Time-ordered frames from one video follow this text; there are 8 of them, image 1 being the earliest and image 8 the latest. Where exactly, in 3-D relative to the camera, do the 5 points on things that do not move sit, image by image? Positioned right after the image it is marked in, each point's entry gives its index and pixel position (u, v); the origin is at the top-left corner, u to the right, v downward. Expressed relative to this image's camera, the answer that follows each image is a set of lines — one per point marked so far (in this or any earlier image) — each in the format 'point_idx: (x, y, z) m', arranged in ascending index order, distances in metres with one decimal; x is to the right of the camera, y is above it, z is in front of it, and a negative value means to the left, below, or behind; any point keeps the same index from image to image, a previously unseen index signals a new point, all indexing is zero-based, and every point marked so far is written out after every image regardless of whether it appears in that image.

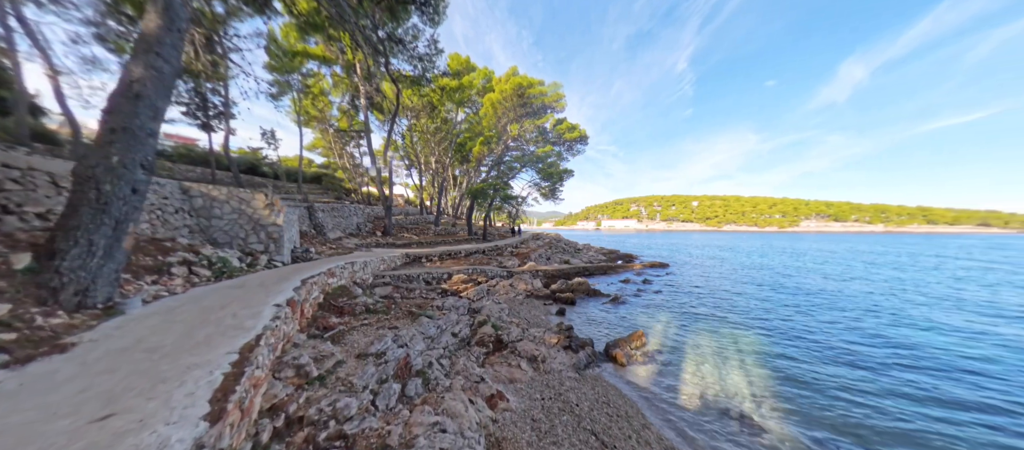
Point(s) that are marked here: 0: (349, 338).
0: (-3.5, -2.4, +5.2) m
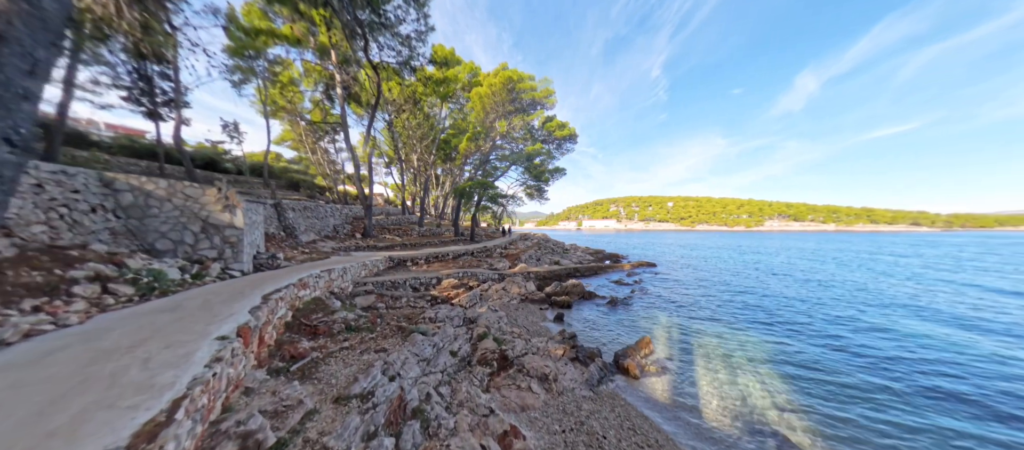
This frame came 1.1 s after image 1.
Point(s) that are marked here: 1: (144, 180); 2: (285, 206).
0: (-3.2, -2.5, +4.1) m
1: (-9.7, +1.2, +6.4) m
2: (-14.7, +1.3, +15.9) m
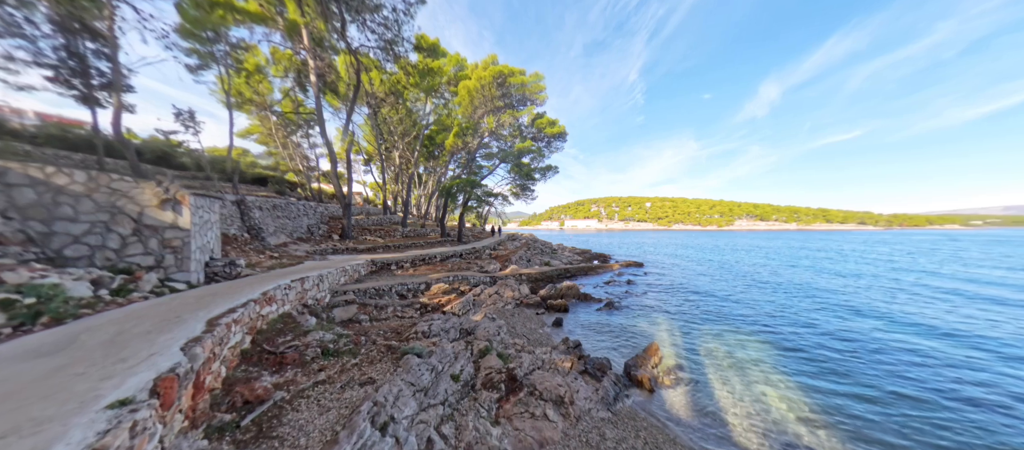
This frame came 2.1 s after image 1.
0: (-2.8, -2.5, +3.1) m
1: (-9.5, +1.1, +5.0) m
2: (-15.1, +1.2, +14.0) m
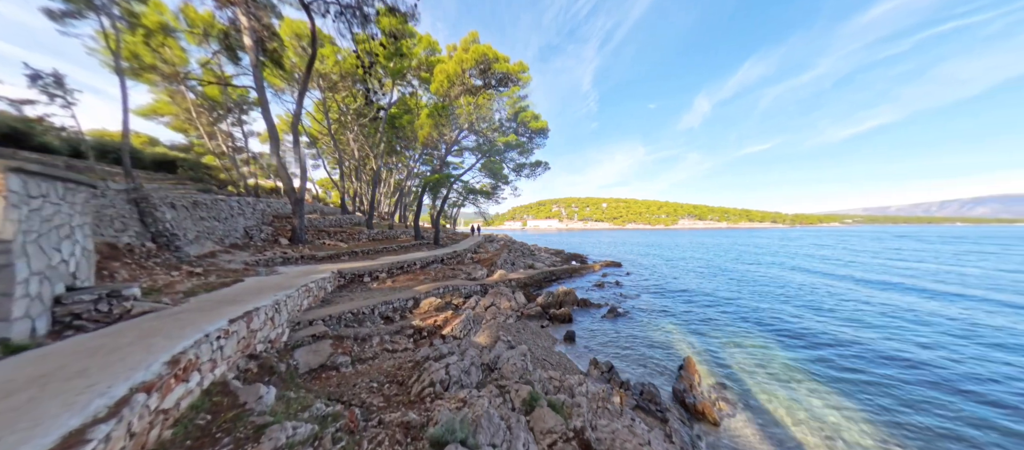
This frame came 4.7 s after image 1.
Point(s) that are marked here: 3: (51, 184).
0: (-1.2, -2.6, +1.0) m
1: (-8.1, +1.0, +2.0) m
2: (-14.9, +1.1, +10.1) m
3: (-8.1, +0.7, +4.2) m
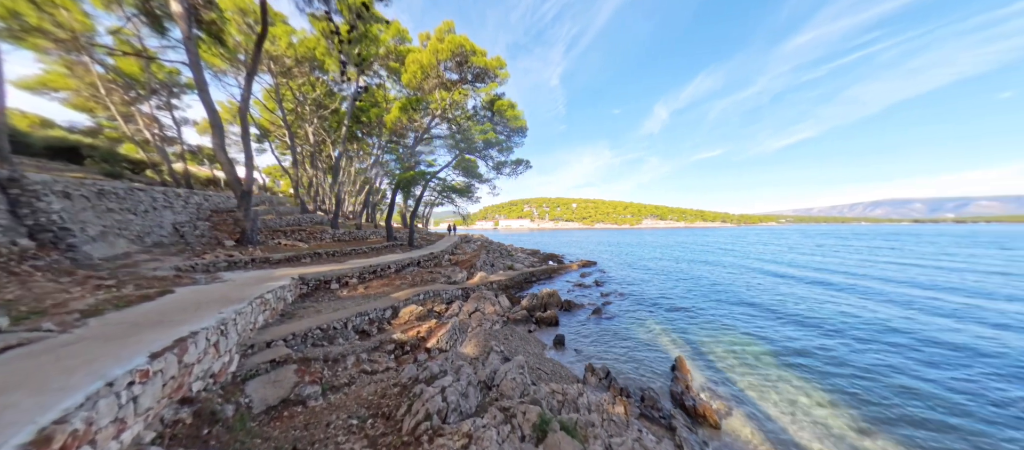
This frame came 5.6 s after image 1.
0: (-0.6, -2.7, +0.4) m
1: (-7.6, +0.9, +0.5) m
2: (-15.2, +1.0, +7.9) m
3: (-7.8, +0.6, +2.8) m
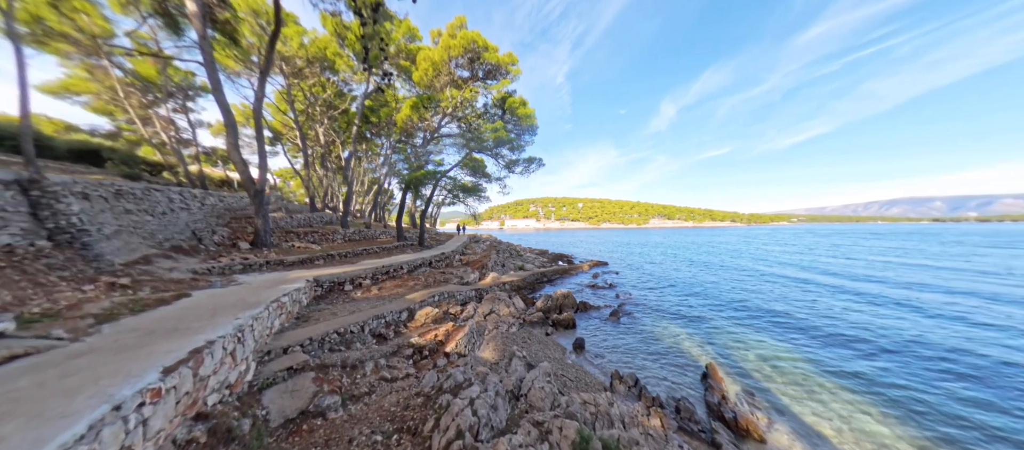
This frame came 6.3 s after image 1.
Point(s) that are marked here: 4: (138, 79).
0: (-0.1, -2.6, 0.0) m
1: (-7.1, +0.9, +0.3) m
2: (-14.6, +1.0, +7.9) m
3: (-7.2, +0.6, +2.6) m
4: (-24.8, +9.7, +16.1) m
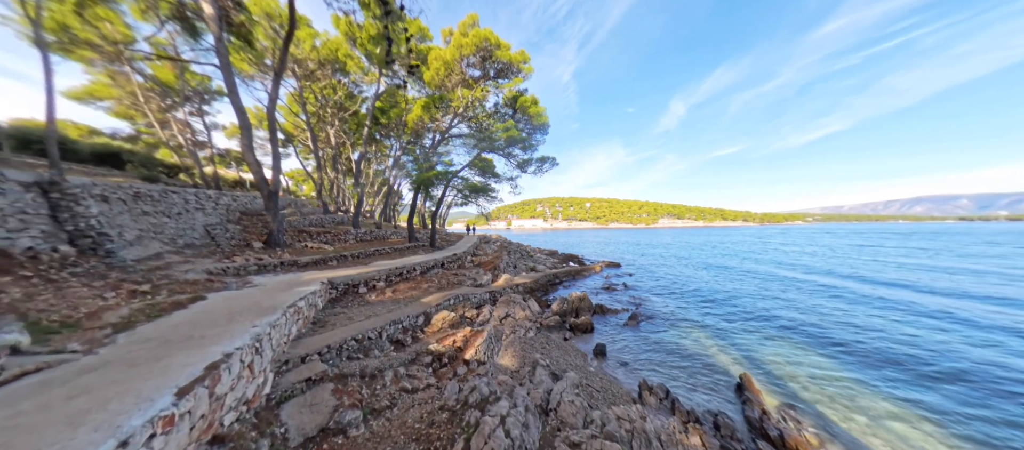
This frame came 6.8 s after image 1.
0: (+0.4, -2.7, -0.4) m
1: (-6.6, +0.9, +0.1) m
2: (-13.9, +0.9, +7.9) m
3: (-6.7, +0.6, +2.4) m
4: (-23.9, +9.6, +16.3) m
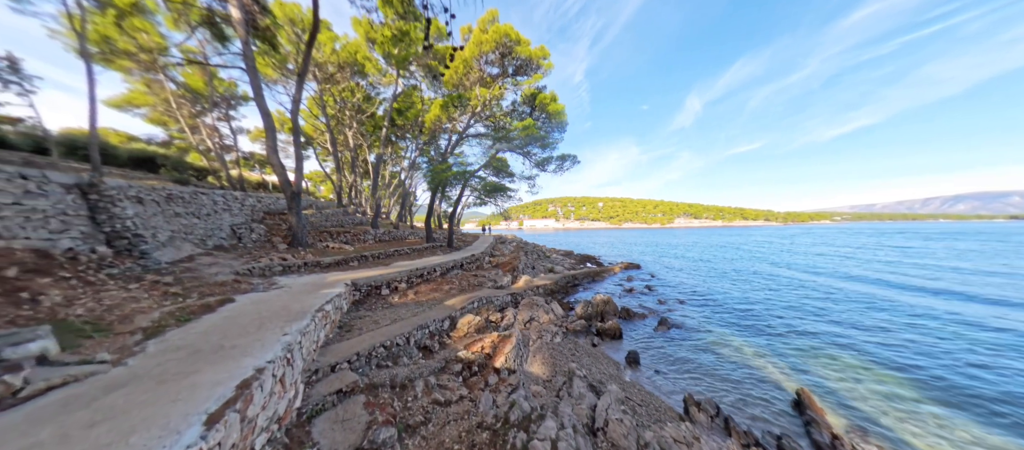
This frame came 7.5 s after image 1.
0: (+0.9, -2.7, -0.9) m
1: (-6.0, +0.9, 0.0) m
2: (-12.9, +0.9, +8.0) m
3: (-6.0, +0.6, +2.2) m
4: (-22.6, +9.5, +16.9) m
